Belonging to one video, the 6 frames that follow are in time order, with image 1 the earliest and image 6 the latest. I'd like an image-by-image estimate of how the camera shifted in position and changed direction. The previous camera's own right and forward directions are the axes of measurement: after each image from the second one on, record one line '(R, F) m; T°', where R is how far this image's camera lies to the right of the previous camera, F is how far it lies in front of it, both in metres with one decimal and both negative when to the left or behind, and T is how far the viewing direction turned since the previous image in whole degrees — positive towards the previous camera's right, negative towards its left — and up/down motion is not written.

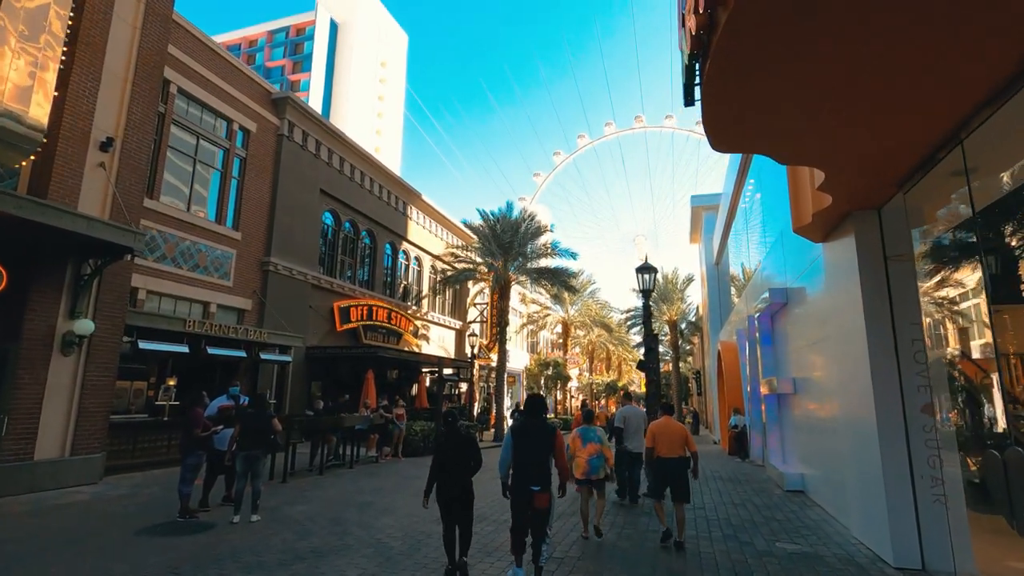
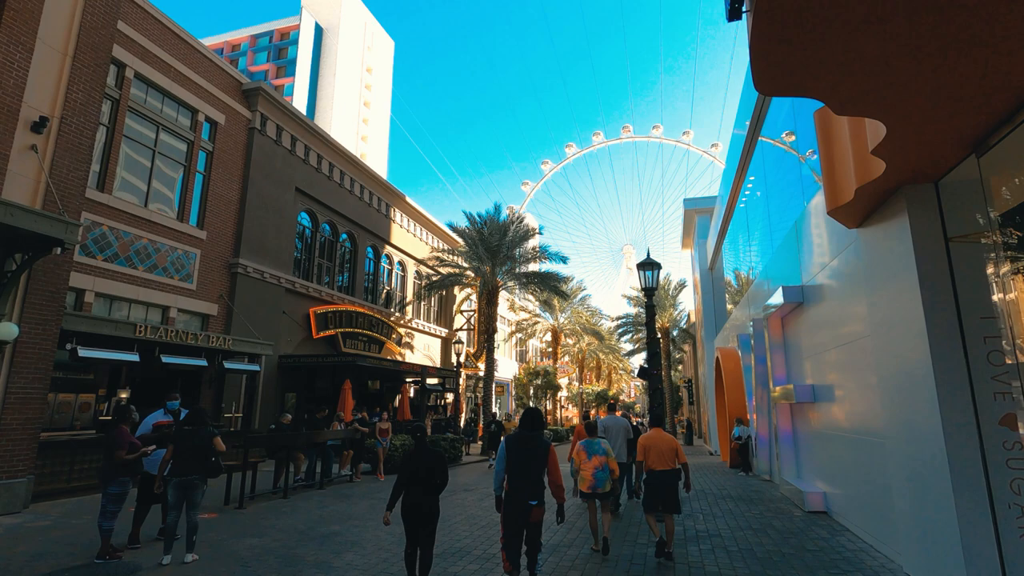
(0.0, +1.2) m; +1°
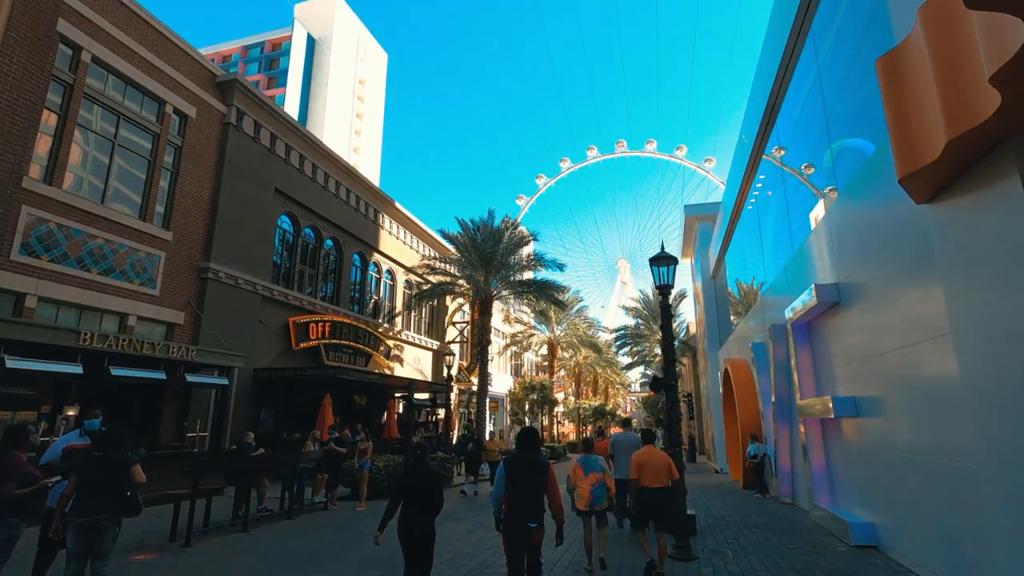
(0.0, +1.3) m; +1°
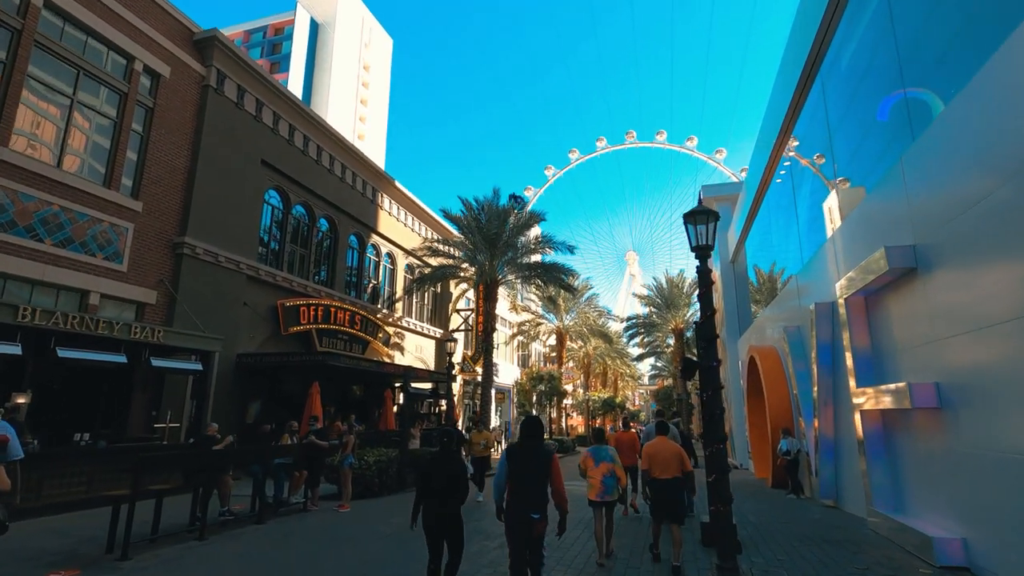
(+0.1, +1.6) m; -1°
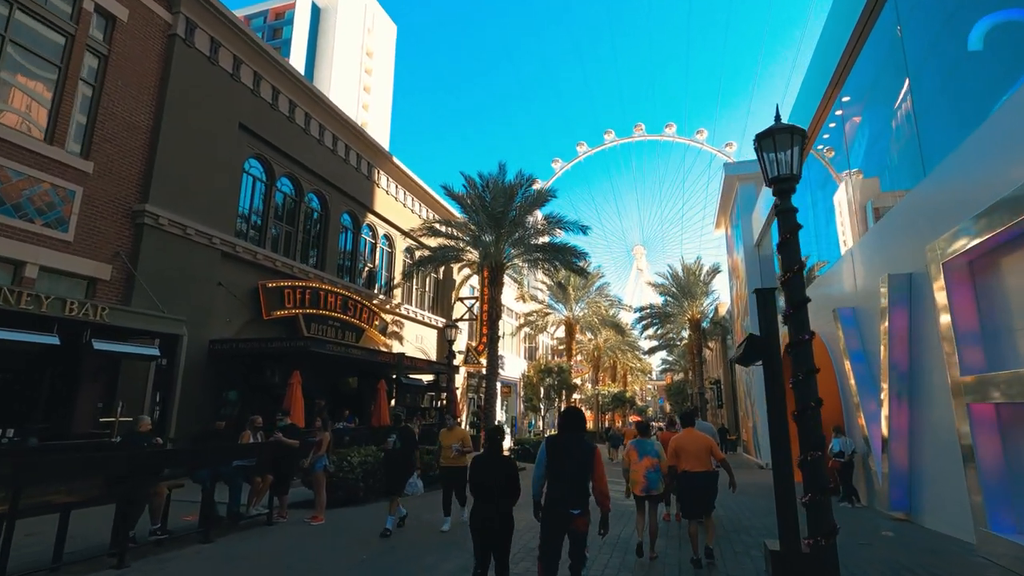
(0.0, +1.9) m; -1°
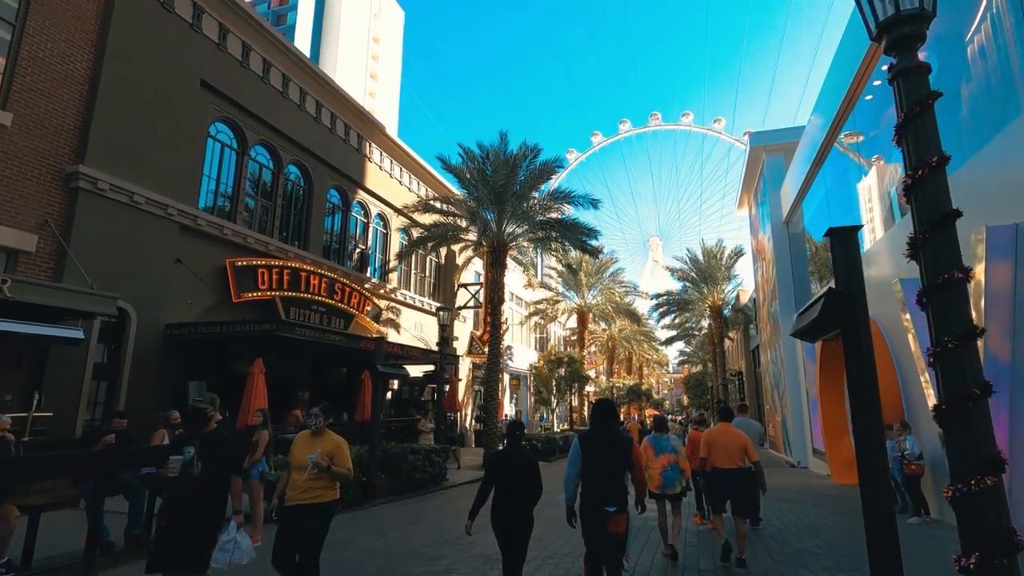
(+0.4, +2.0) m; -2°
